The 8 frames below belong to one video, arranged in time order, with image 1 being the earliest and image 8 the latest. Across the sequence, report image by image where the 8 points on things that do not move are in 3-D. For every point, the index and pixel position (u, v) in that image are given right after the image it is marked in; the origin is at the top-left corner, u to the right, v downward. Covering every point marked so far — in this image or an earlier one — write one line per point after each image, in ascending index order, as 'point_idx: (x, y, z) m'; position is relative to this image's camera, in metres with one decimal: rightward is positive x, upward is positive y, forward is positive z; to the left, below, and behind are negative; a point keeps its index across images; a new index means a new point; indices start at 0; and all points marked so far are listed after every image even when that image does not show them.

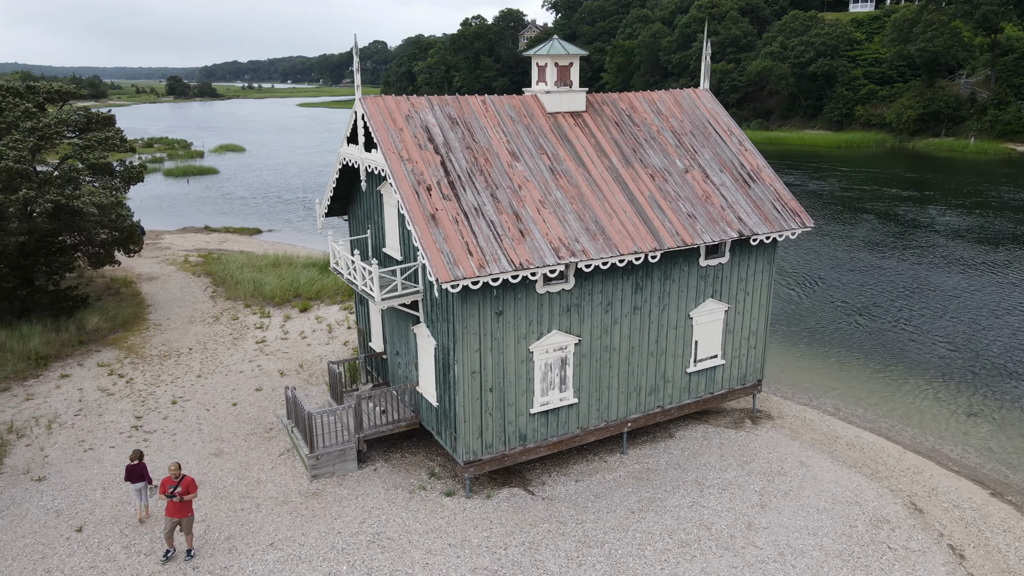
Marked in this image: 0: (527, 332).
0: (+0.3, -0.8, +13.7) m
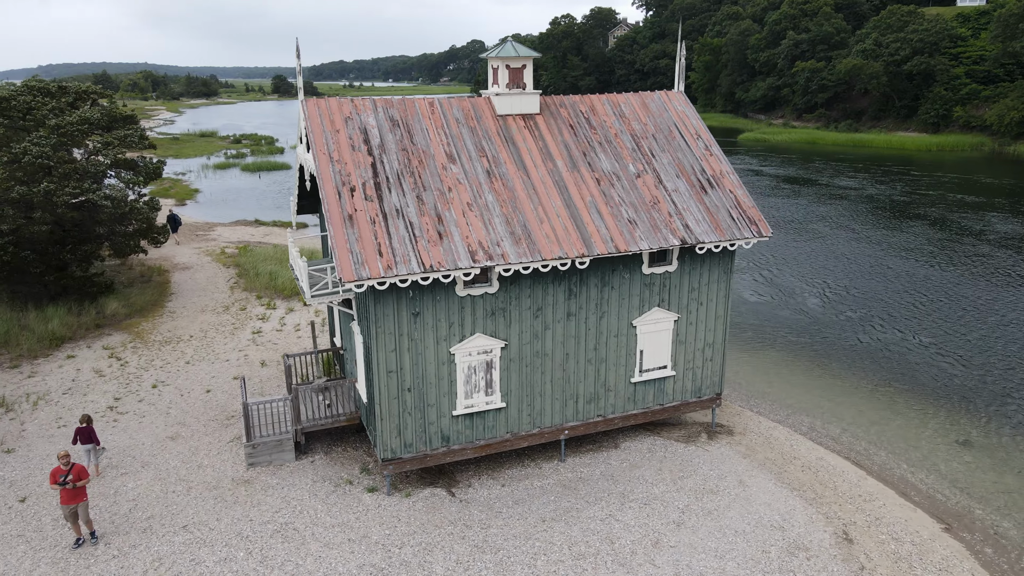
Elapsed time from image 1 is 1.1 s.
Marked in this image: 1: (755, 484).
0: (-1.2, -0.9, +13.8) m
1: (+4.8, -3.9, +14.5) m
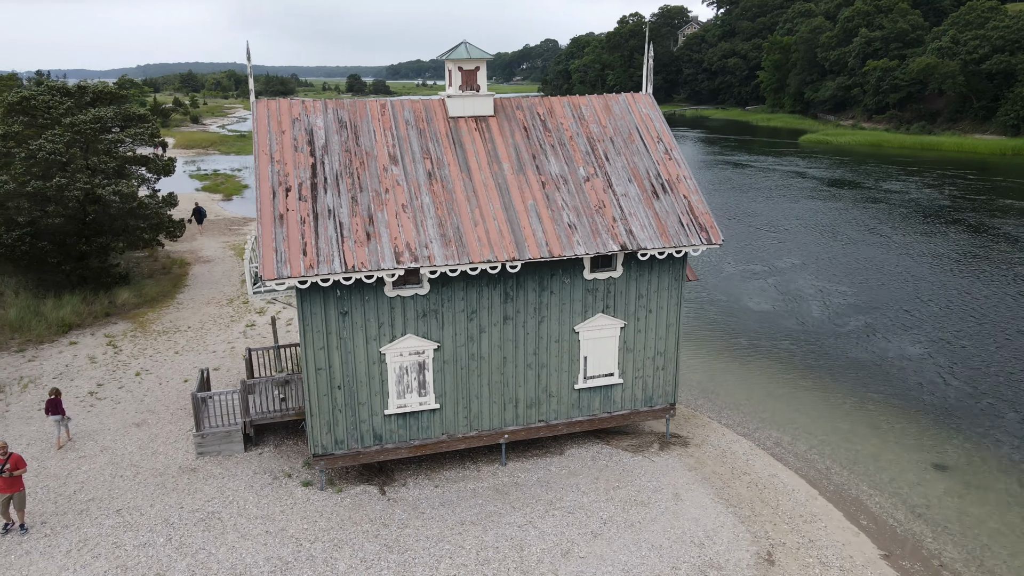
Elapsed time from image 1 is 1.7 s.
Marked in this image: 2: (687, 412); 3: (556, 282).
0: (-2.5, -0.9, +13.9) m
1: (+3.4, -4.1, +14.1) m
2: (+4.5, -3.2, +18.7) m
3: (+0.9, +0.1, +14.6) m
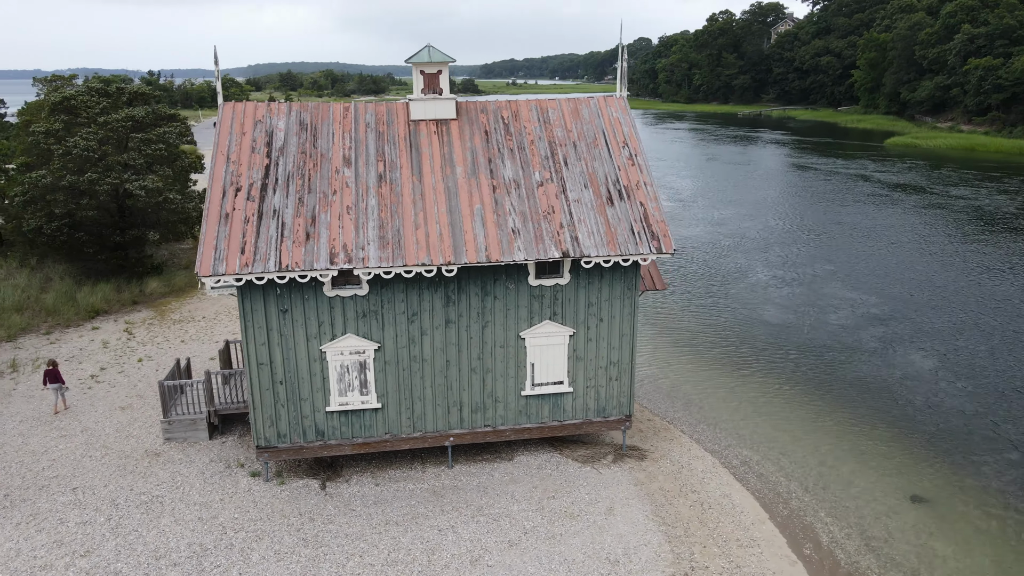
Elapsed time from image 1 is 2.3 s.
0: (-3.8, -0.9, +14.2) m
1: (+2.1, -4.2, +13.8) m
2: (+3.7, -3.4, +18.2) m
3: (-0.2, 0.0, +14.6) m
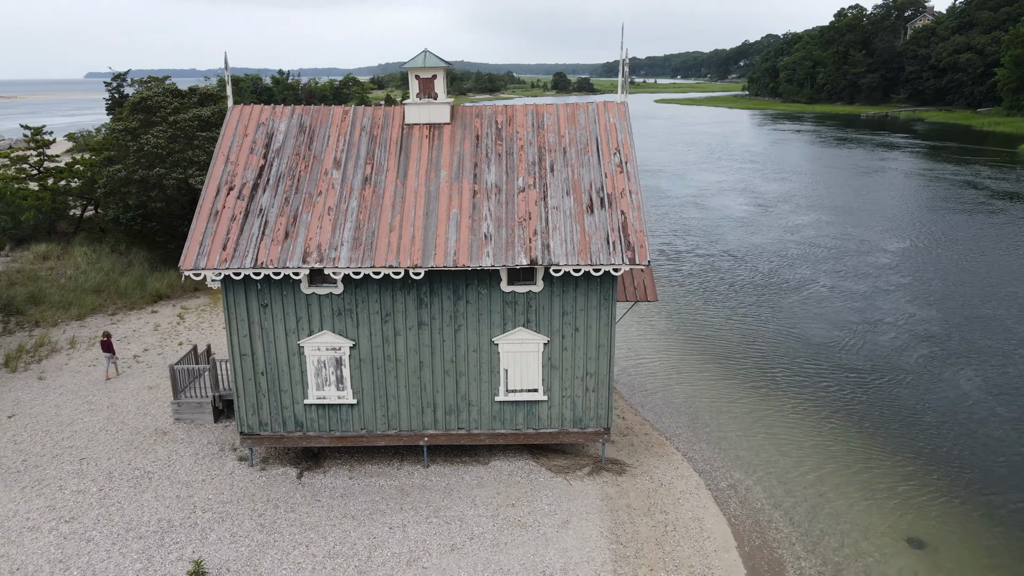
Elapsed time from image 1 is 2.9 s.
0: (-4.4, -0.8, +14.8) m
1: (+1.2, -4.4, +13.5) m
2: (+3.5, -3.6, +17.7) m
3: (-0.8, -0.1, +14.6) m
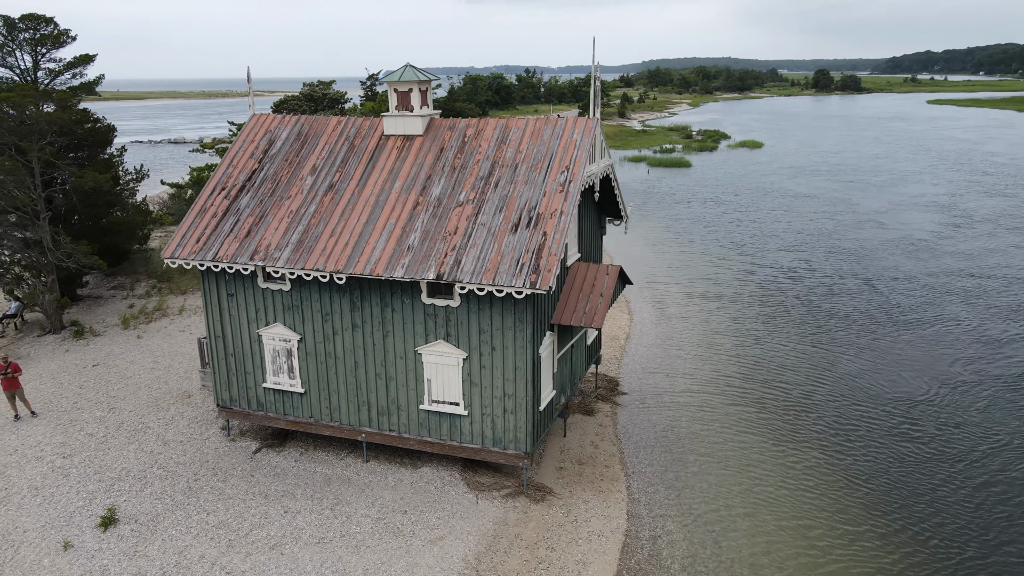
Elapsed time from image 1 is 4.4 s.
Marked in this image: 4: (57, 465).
0: (-5.7, -0.7, +16.4) m
1: (-1.2, -4.8, +13.5) m
2: (+2.3, -4.2, +16.7) m
3: (-2.4, -0.3, +15.1) m
4: (-10.1, -3.9, +16.3) m
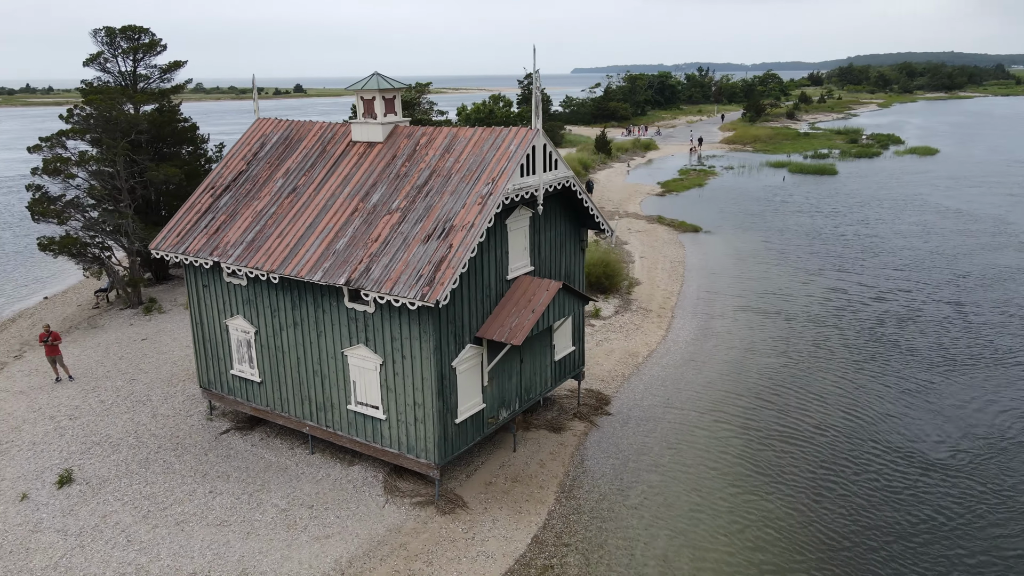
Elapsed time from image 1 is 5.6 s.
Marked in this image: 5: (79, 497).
0: (-7.0, -0.5, +17.6) m
1: (-3.5, -4.9, +13.8) m
2: (+0.7, -4.6, +16.2) m
3: (-3.9, -0.3, +15.6) m
4: (-11.4, -3.5, +18.6) m
5: (-9.1, -4.4, +15.4) m
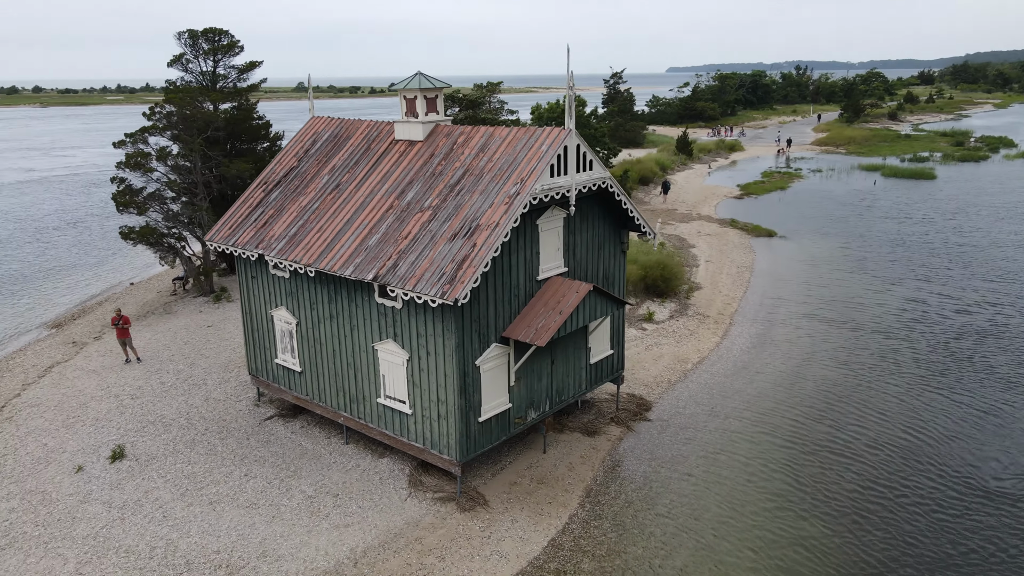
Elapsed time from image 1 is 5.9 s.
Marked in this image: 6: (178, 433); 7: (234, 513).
0: (-6.1, -0.3, +18.4) m
1: (-3.2, -4.8, +14.2) m
2: (+1.2, -4.6, +16.0) m
3: (-3.3, -0.2, +16.0) m
4: (-10.5, -3.1, +19.8) m
5: (-8.6, -4.1, +16.4) m
6: (-8.2, -3.6, +18.0) m
7: (-5.6, -4.6, +14.7) m
